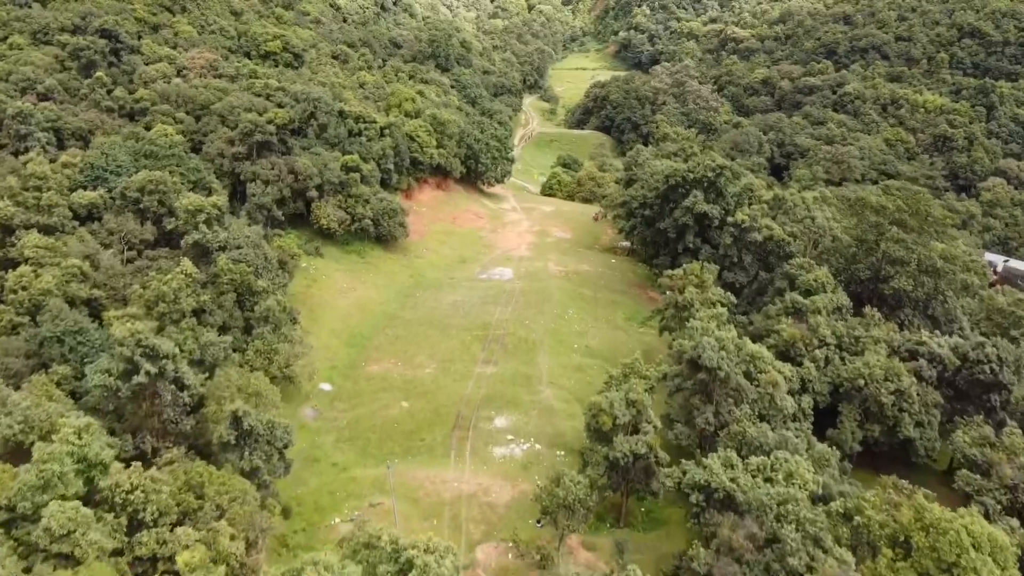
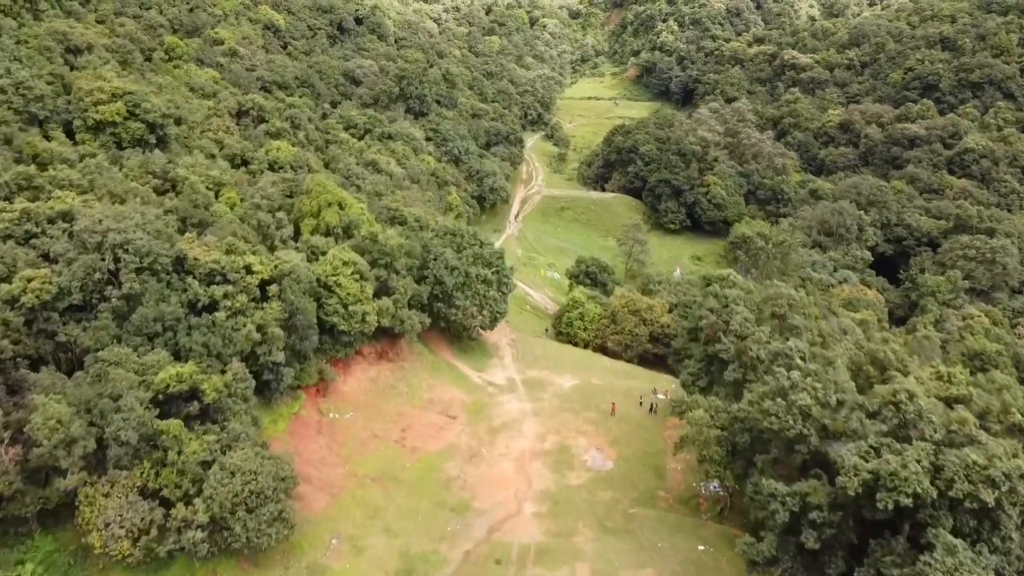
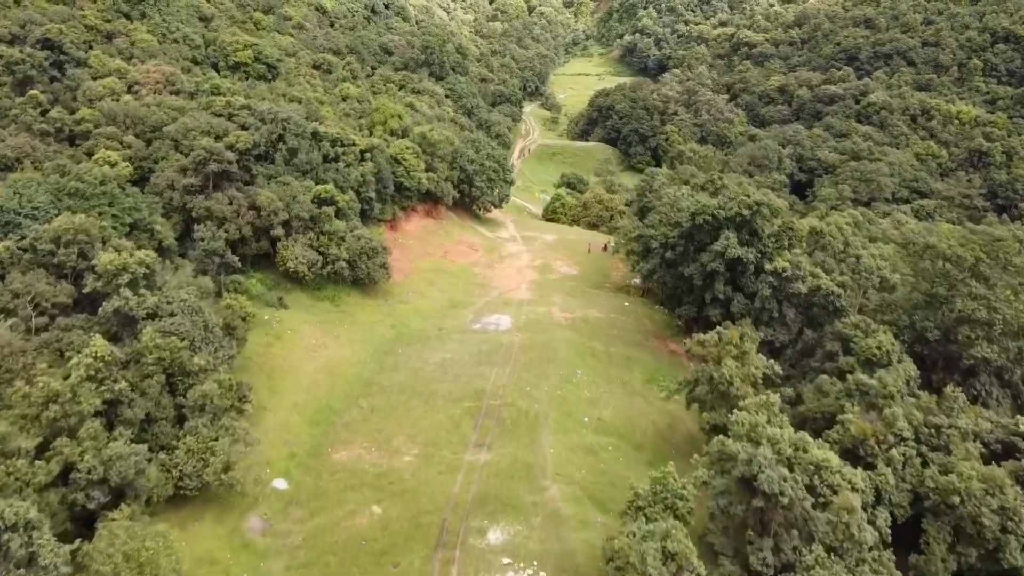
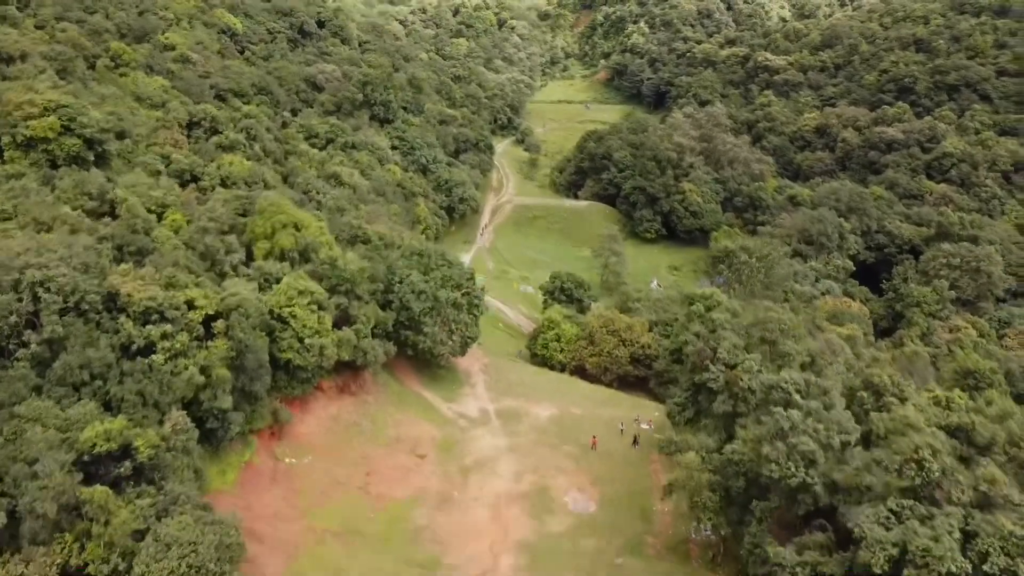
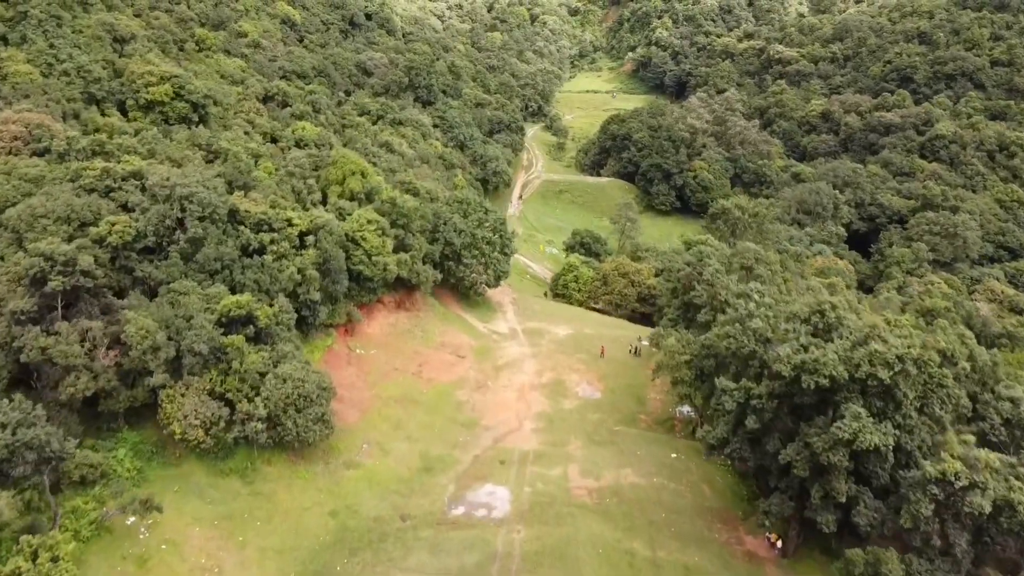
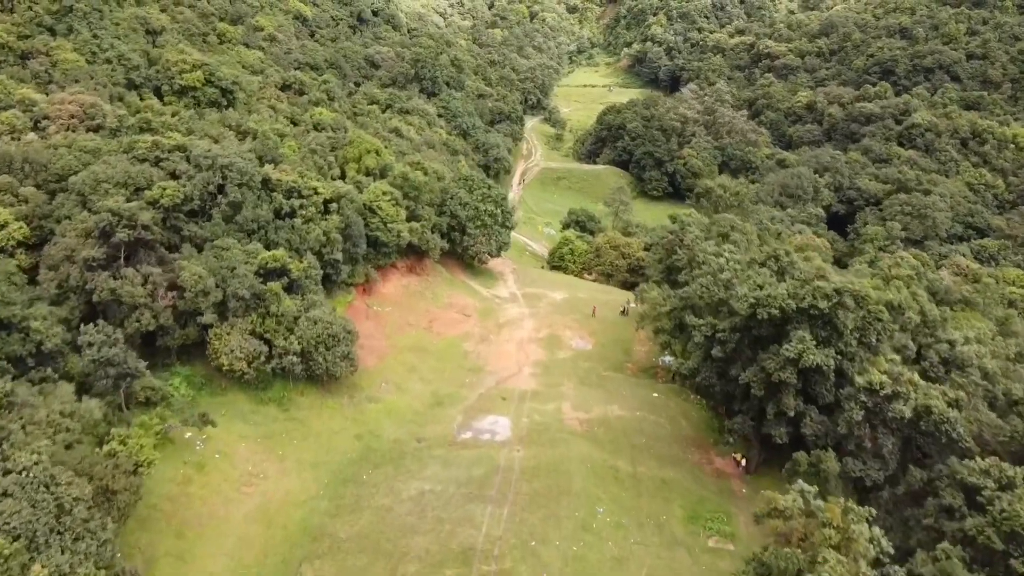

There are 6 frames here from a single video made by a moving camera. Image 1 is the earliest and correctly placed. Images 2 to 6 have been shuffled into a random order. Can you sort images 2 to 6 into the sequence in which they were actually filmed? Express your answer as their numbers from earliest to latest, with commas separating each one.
3, 6, 5, 2, 4
